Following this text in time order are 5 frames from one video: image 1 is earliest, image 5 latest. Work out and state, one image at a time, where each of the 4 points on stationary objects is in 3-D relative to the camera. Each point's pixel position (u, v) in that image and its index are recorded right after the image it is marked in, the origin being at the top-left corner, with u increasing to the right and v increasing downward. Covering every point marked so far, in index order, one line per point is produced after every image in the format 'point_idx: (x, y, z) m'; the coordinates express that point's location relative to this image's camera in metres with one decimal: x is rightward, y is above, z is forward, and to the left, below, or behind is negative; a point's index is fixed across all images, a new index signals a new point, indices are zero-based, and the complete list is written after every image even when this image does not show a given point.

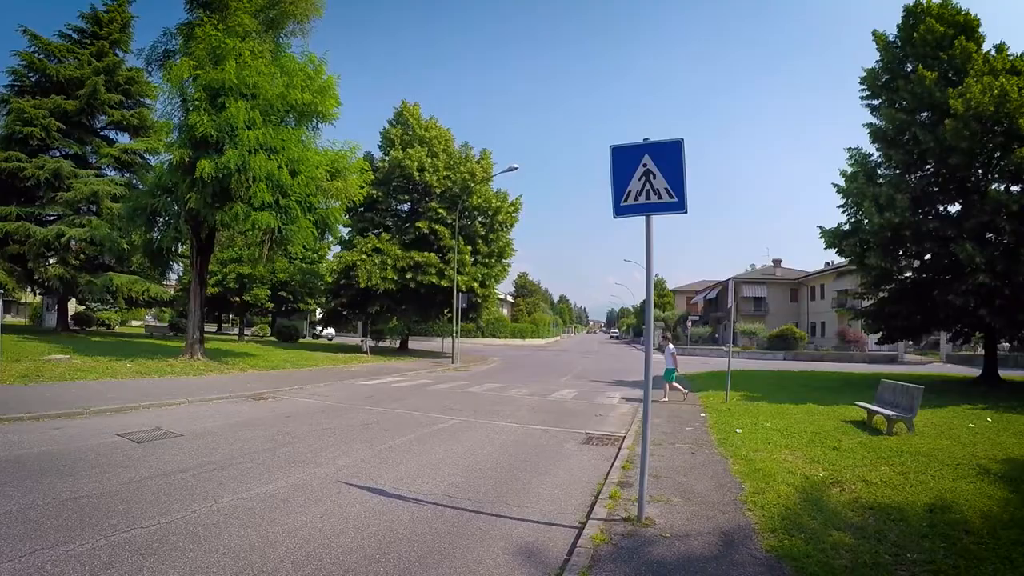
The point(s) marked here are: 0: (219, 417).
0: (-5.4, -2.4, +11.5) m
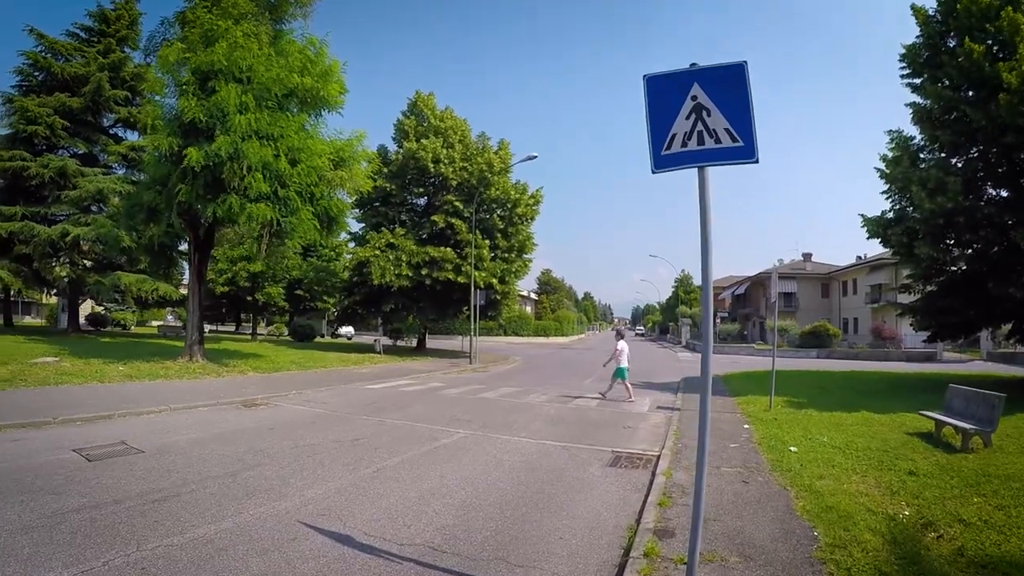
0: (-5.2, -2.3, +10.2) m
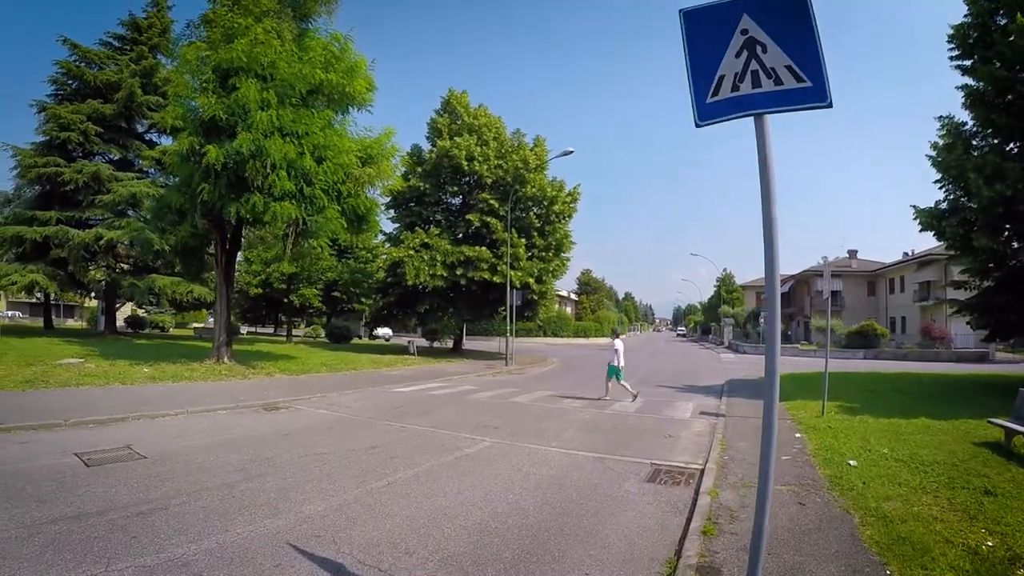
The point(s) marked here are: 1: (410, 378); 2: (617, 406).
0: (-4.8, -2.3, +9.8) m
1: (-3.3, -2.9, +20.0) m
2: (+2.1, -2.4, +12.5) m
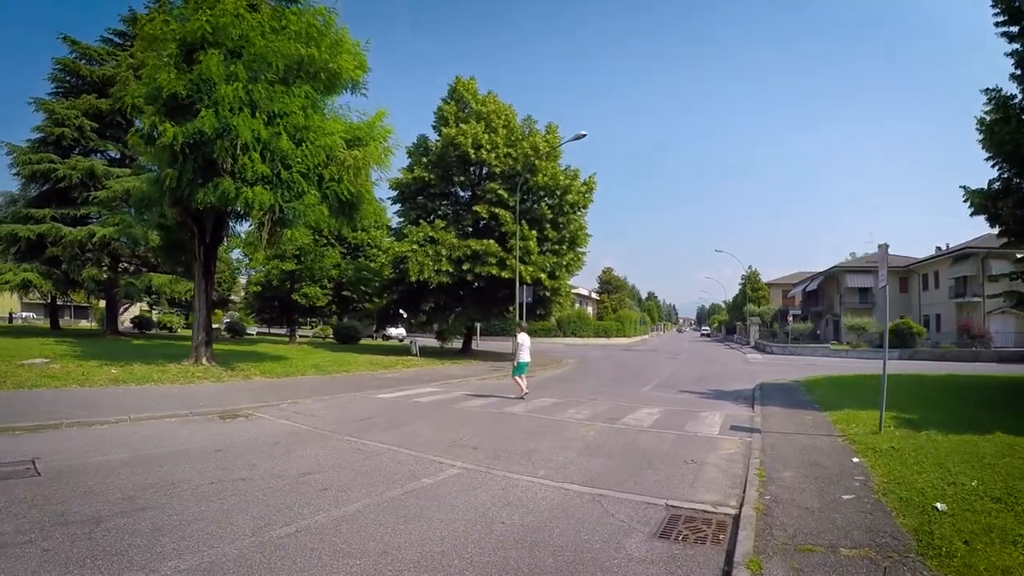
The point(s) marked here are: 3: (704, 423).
0: (-5.0, -2.2, +8.1) m
1: (-3.1, -2.7, +18.2) m
2: (+2.0, -2.2, +10.6) m
3: (+3.1, -2.2, +10.3) m
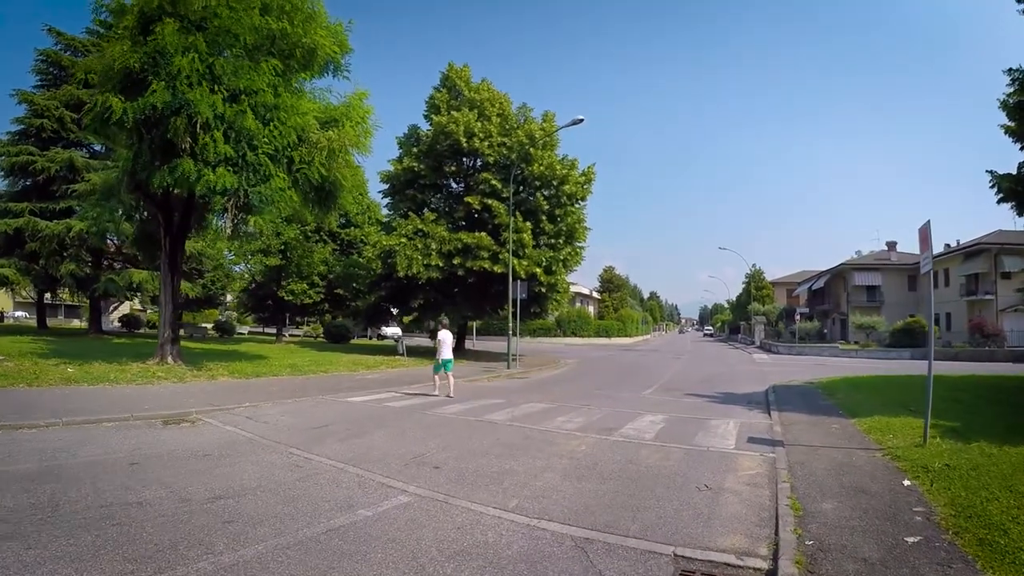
0: (-5.3, -2.0, +6.7) m
1: (-3.4, -2.6, +16.8) m
2: (+1.7, -2.0, +9.2) m
3: (+2.9, -2.0, +8.9) m
